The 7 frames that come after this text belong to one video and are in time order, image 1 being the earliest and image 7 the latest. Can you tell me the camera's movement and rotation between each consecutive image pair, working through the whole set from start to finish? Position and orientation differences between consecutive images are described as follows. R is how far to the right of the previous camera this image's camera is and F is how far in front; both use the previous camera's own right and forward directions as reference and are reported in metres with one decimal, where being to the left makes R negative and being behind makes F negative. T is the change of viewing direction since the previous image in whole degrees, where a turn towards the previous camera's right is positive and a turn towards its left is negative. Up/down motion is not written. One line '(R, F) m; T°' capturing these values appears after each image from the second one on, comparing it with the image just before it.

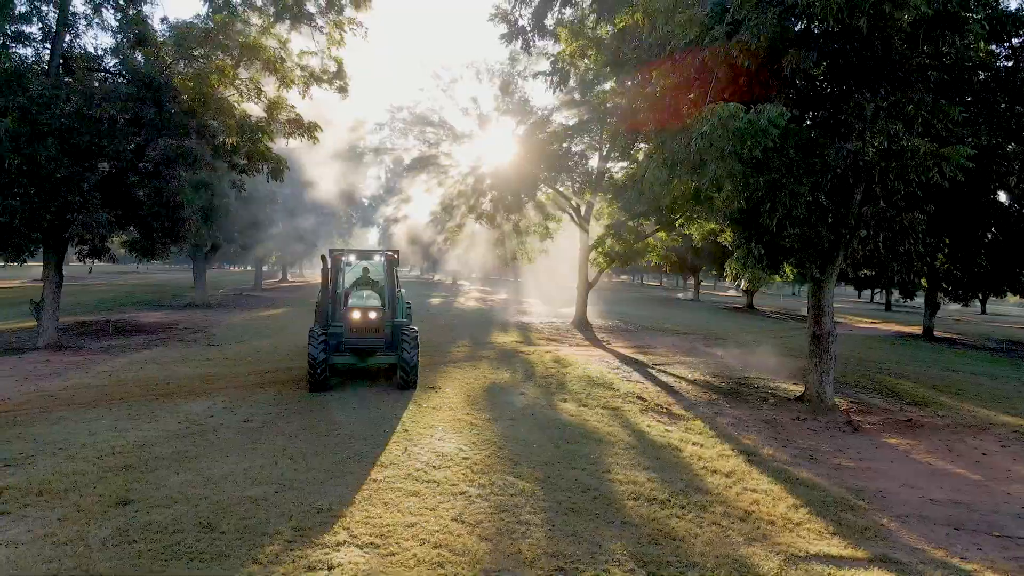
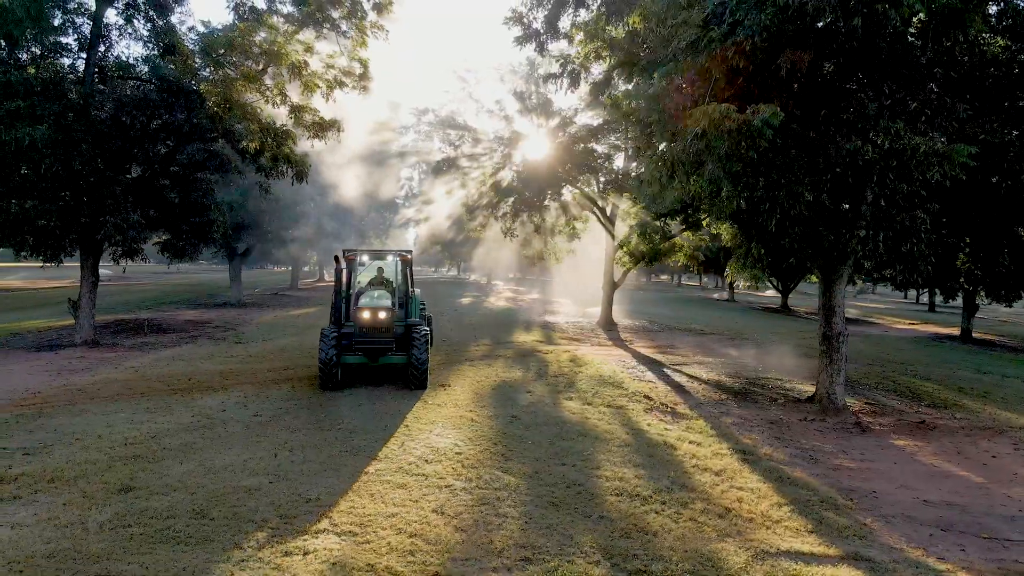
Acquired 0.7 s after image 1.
(+0.4, -0.1) m; -3°
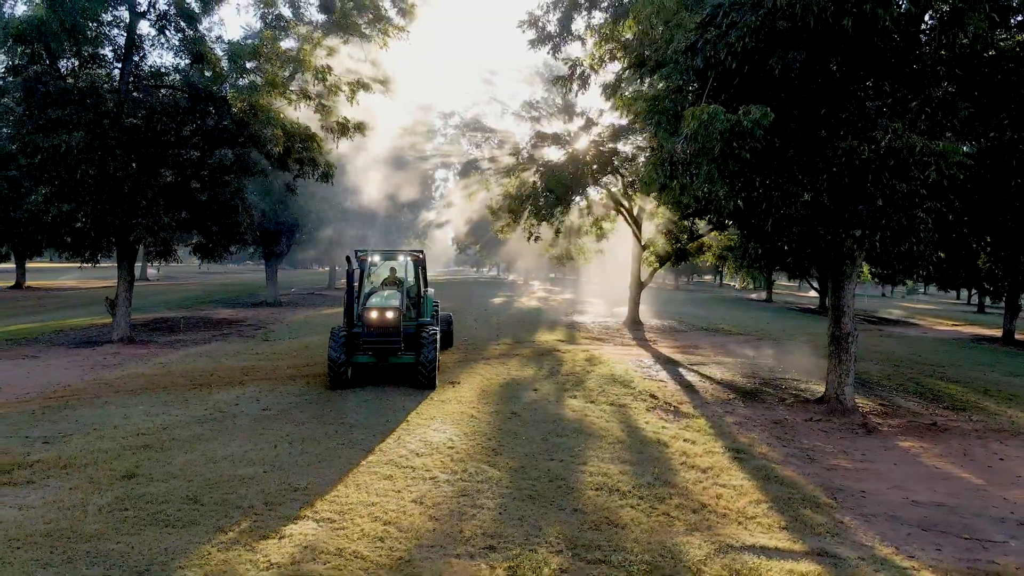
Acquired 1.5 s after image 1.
(+0.4, -0.1) m; -3°
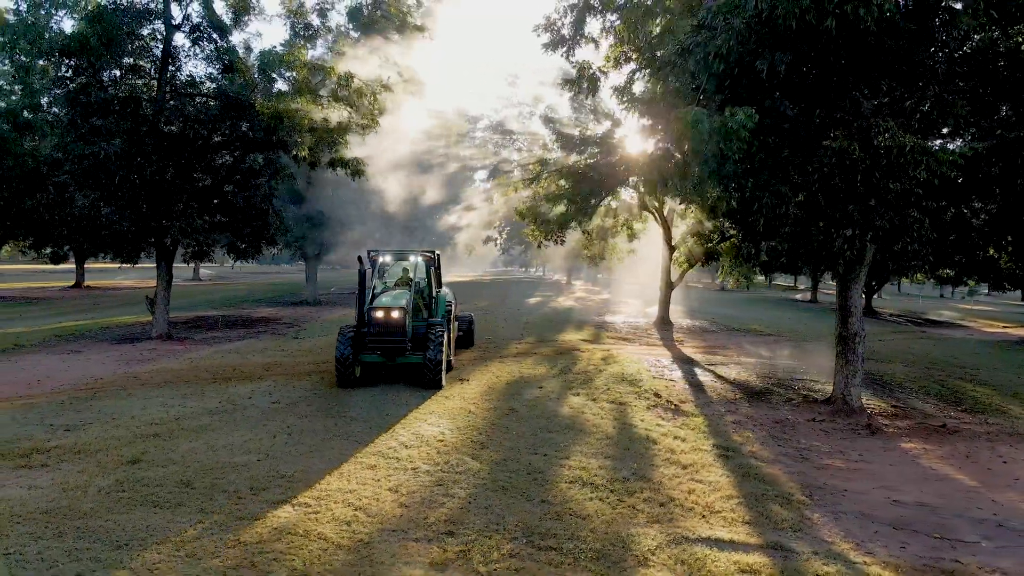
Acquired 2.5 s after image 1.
(+0.5, -0.1) m; -3°
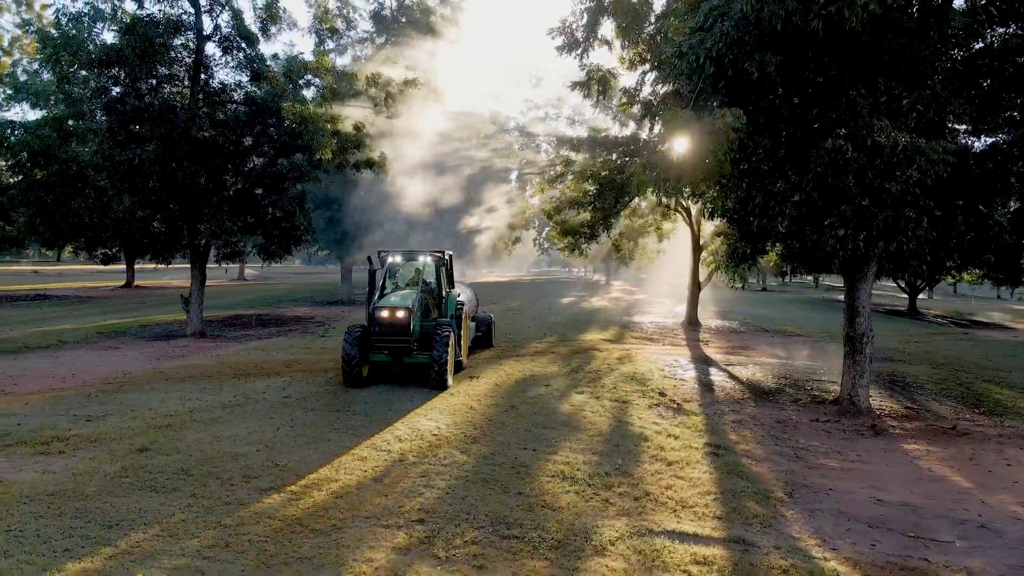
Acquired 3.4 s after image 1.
(+0.5, -0.1) m; -3°
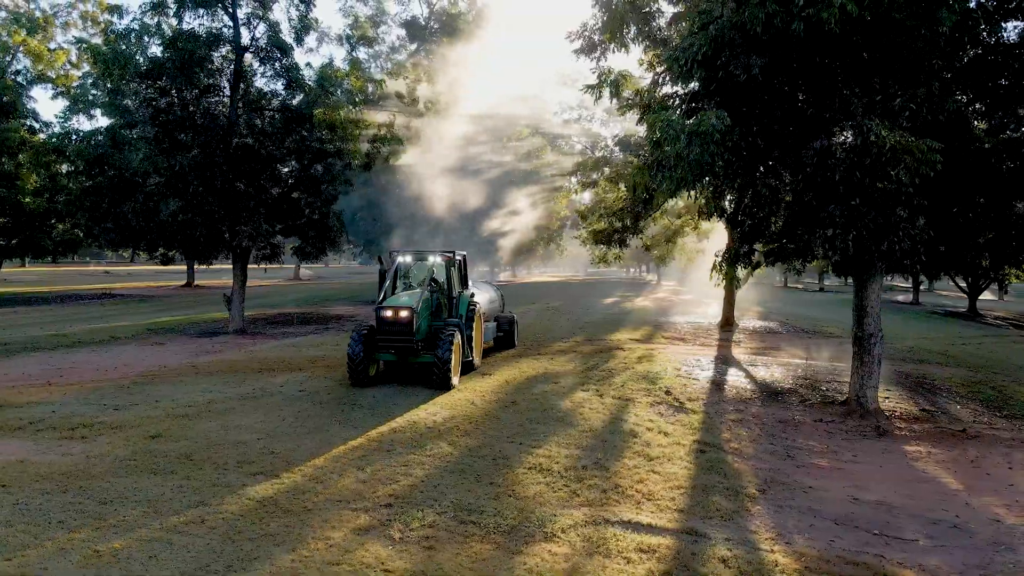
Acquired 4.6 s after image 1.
(+0.6, -0.2) m; -4°
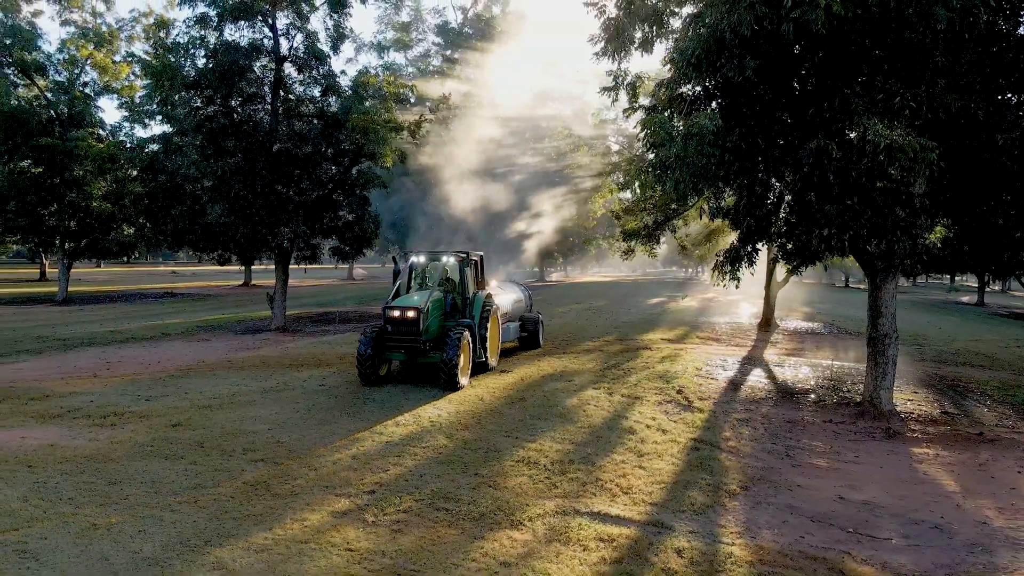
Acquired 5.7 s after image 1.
(+0.5, -0.2) m; -4°
